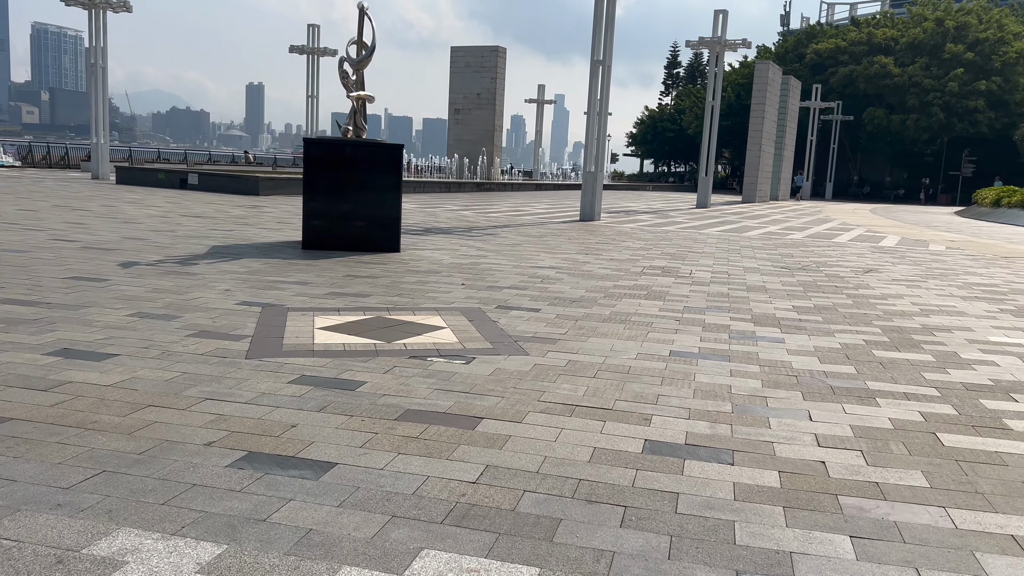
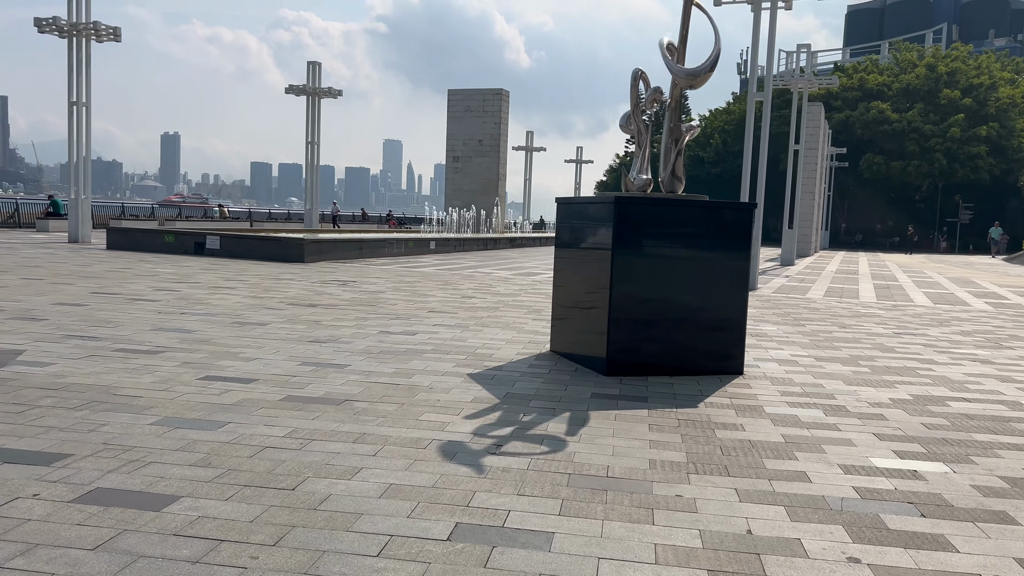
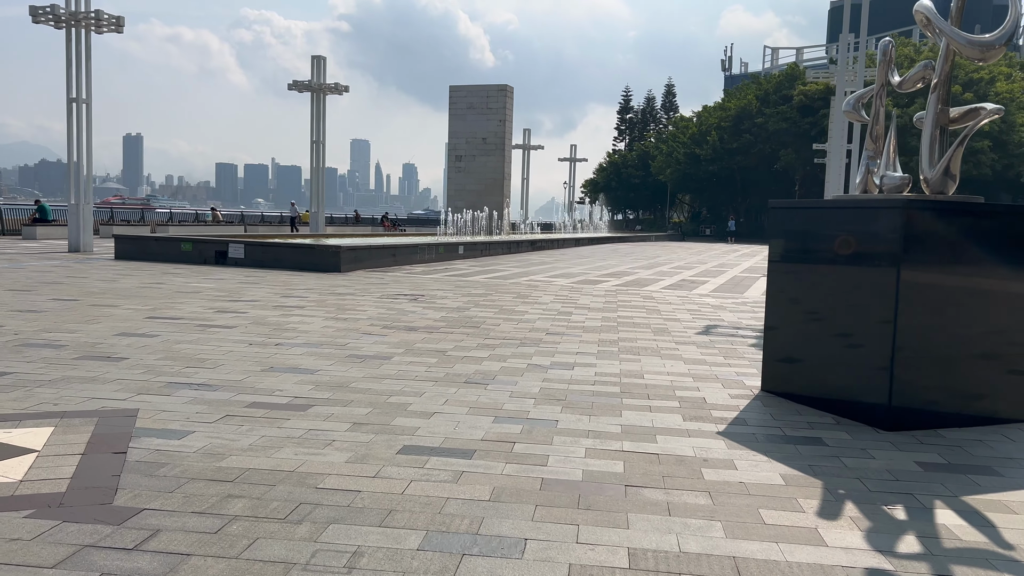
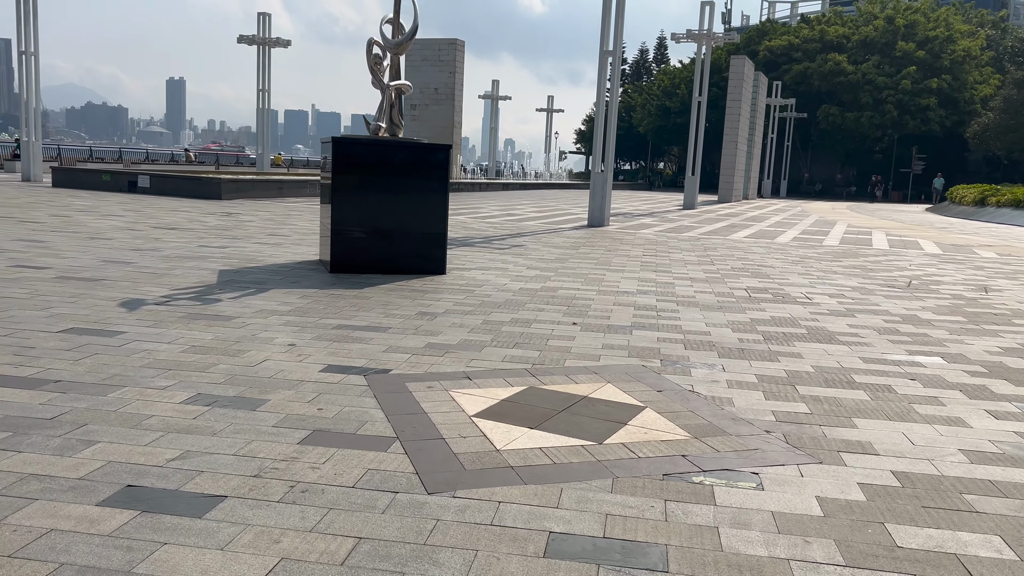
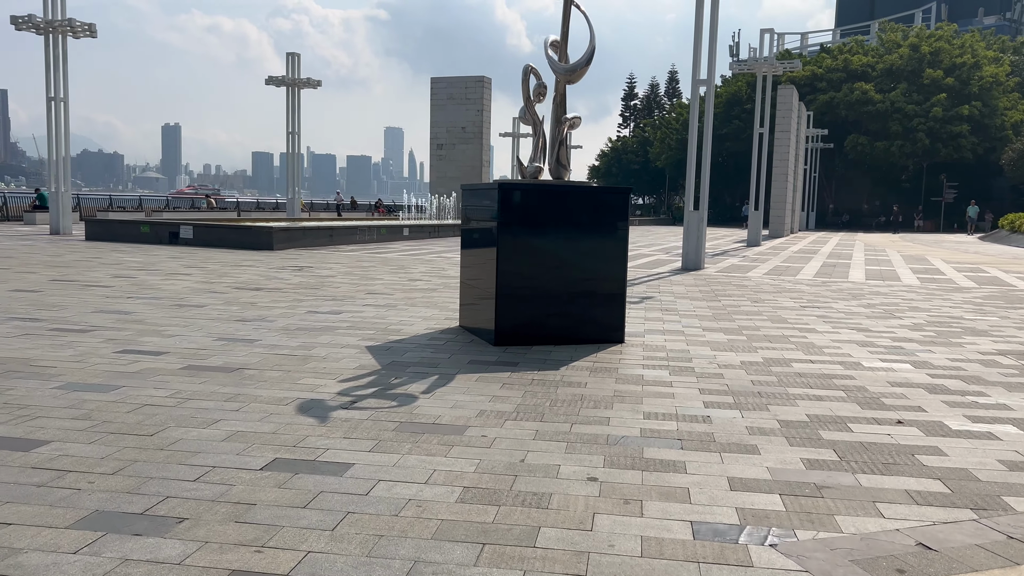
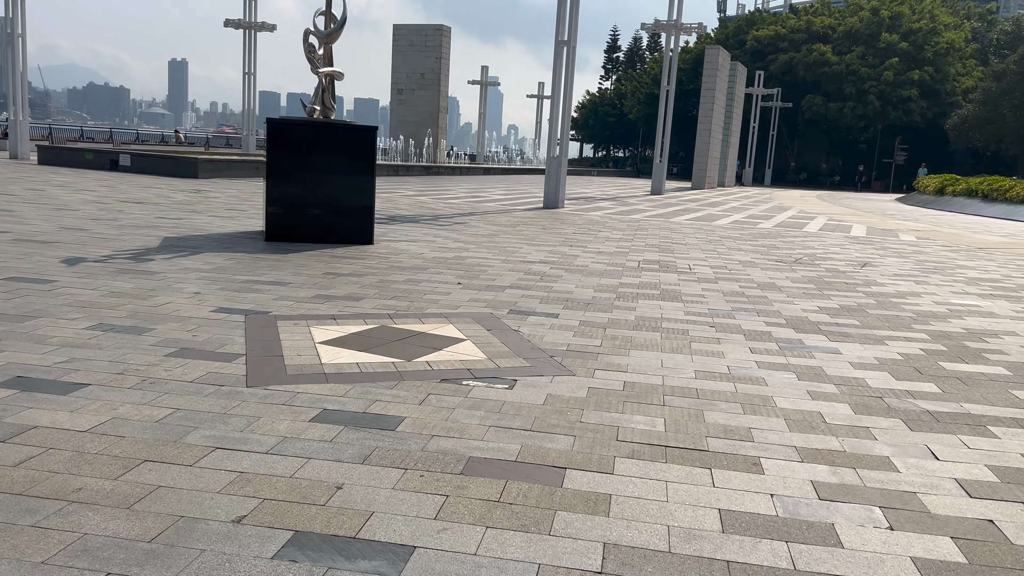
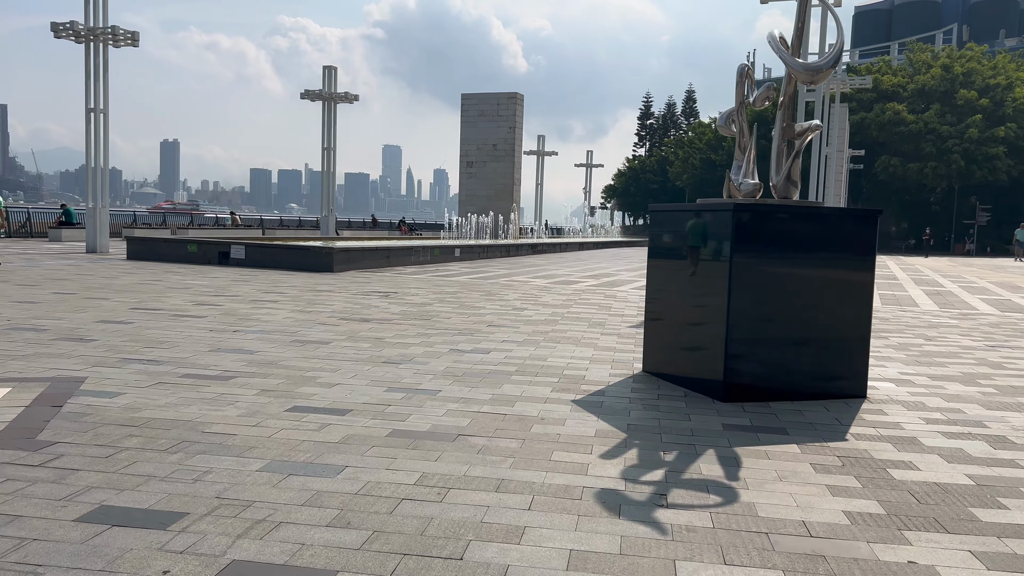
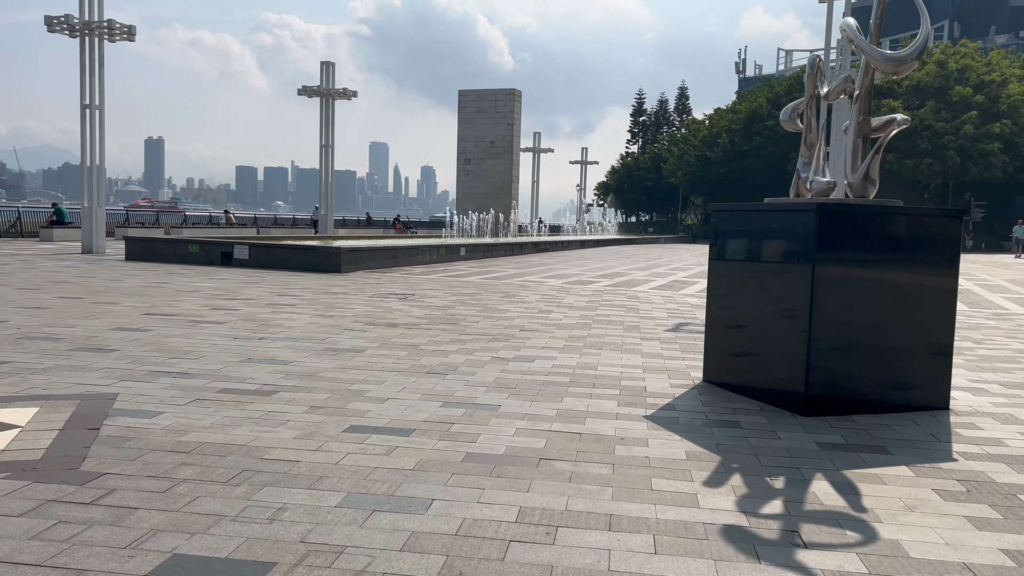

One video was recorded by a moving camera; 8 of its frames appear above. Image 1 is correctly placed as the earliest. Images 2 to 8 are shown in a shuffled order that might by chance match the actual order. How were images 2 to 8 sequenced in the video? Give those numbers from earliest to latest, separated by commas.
6, 4, 5, 2, 7, 8, 3
